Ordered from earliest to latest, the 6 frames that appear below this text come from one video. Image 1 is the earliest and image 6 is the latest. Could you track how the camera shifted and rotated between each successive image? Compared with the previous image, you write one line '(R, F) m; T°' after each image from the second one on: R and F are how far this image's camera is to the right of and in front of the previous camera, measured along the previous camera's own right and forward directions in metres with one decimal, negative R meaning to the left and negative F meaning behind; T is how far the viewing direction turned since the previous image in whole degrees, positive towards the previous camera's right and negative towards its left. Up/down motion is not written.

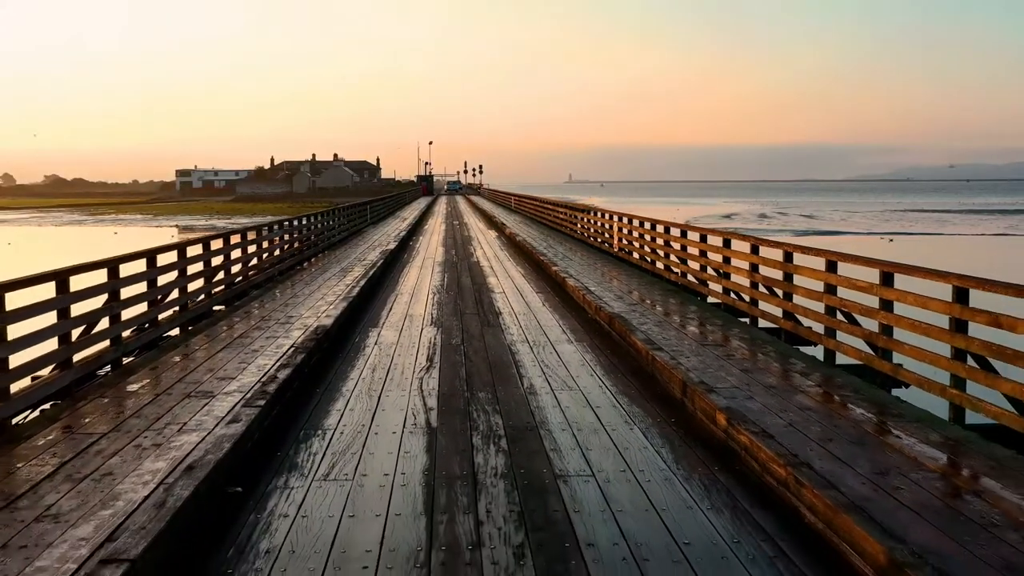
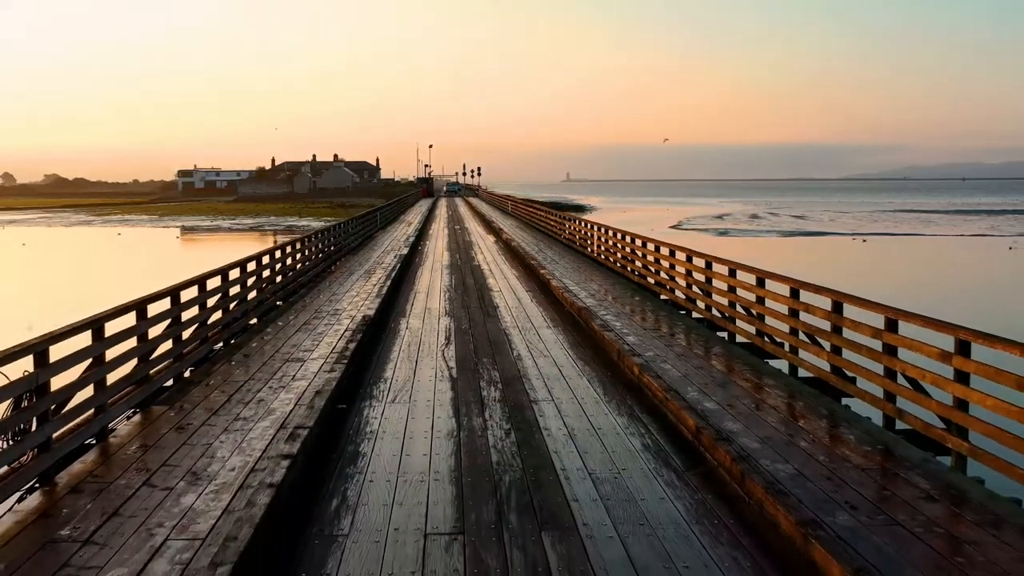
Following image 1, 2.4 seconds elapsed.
(0.0, -2.4) m; 0°
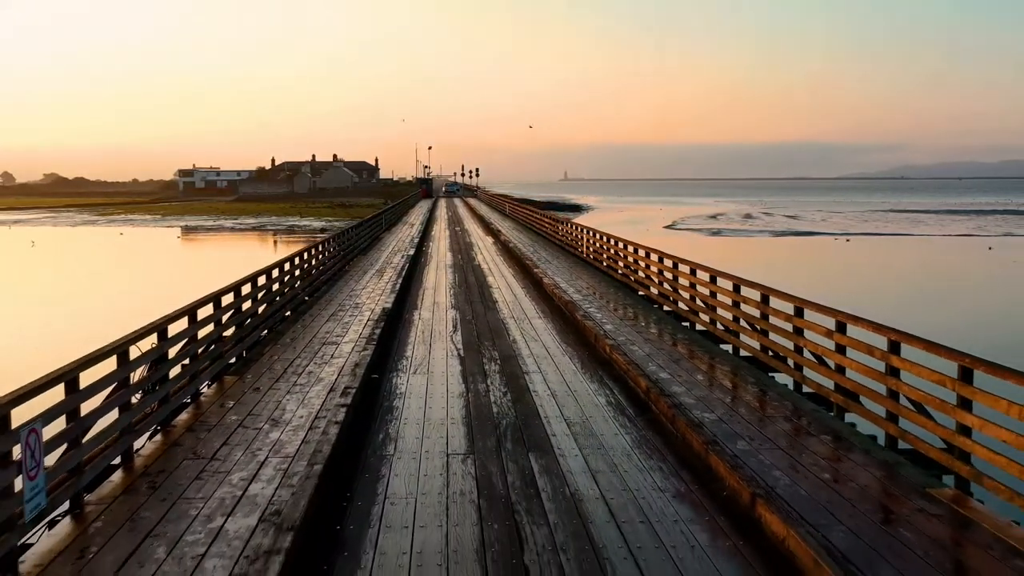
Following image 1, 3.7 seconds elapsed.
(0.0, -1.6) m; 0°
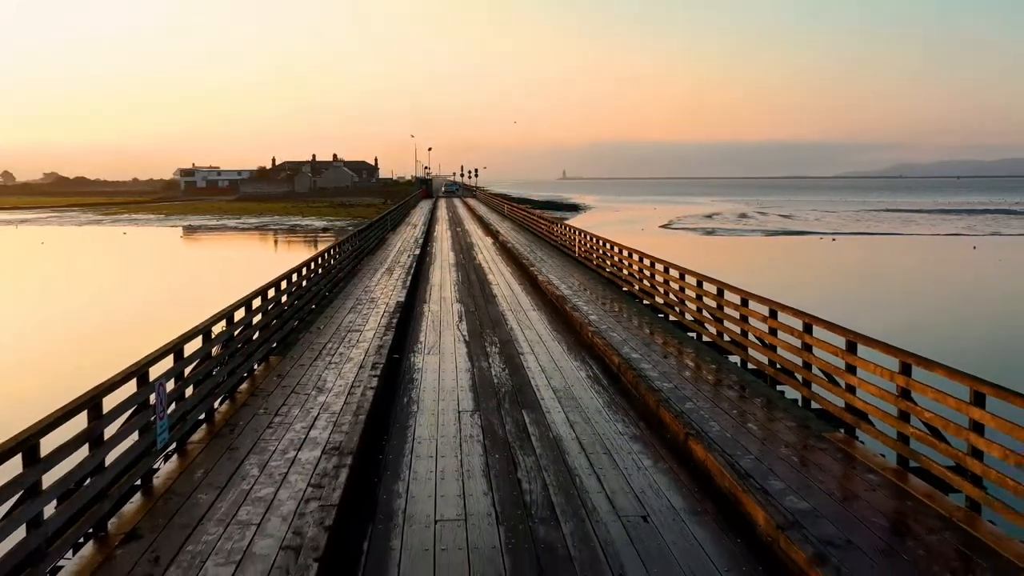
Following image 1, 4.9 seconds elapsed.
(0.0, -1.6) m; 0°
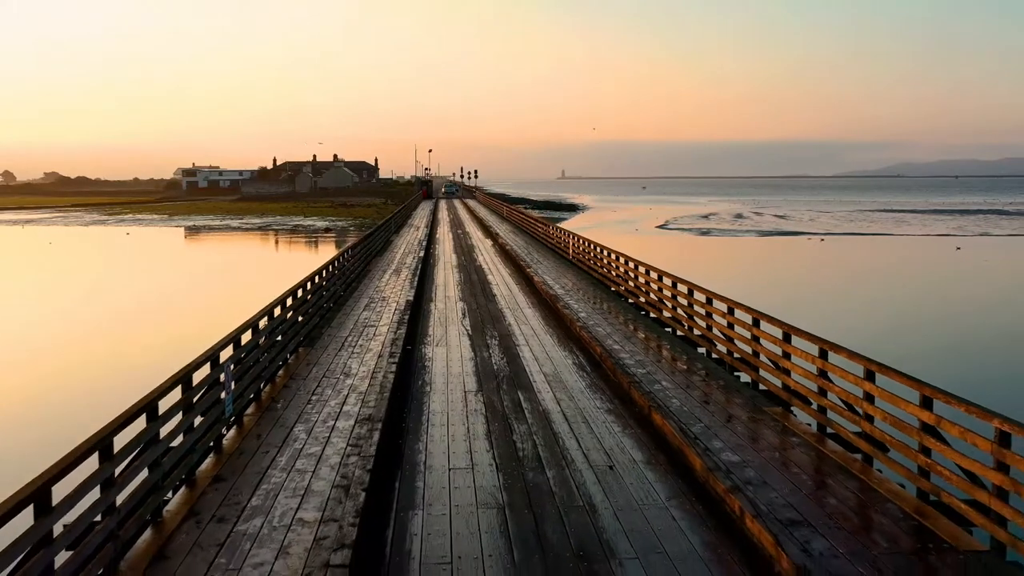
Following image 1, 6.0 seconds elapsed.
(0.0, -1.4) m; 0°
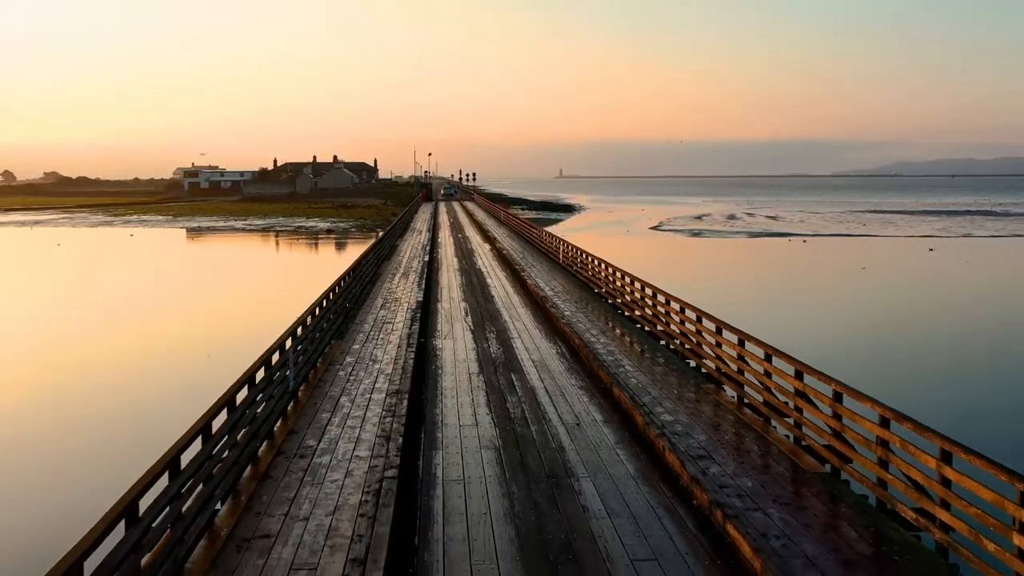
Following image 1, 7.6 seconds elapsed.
(0.0, -2.3) m; 0°
